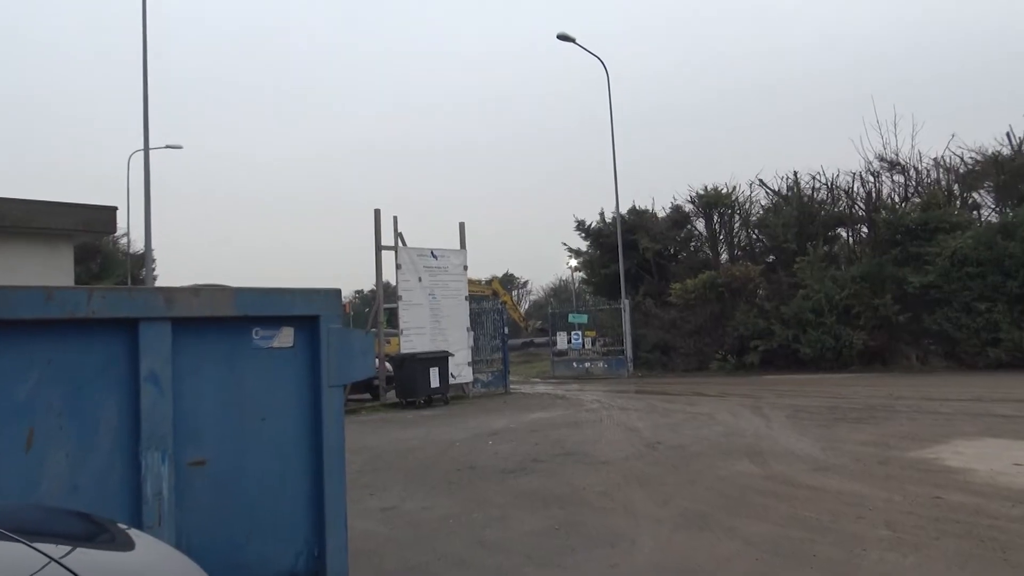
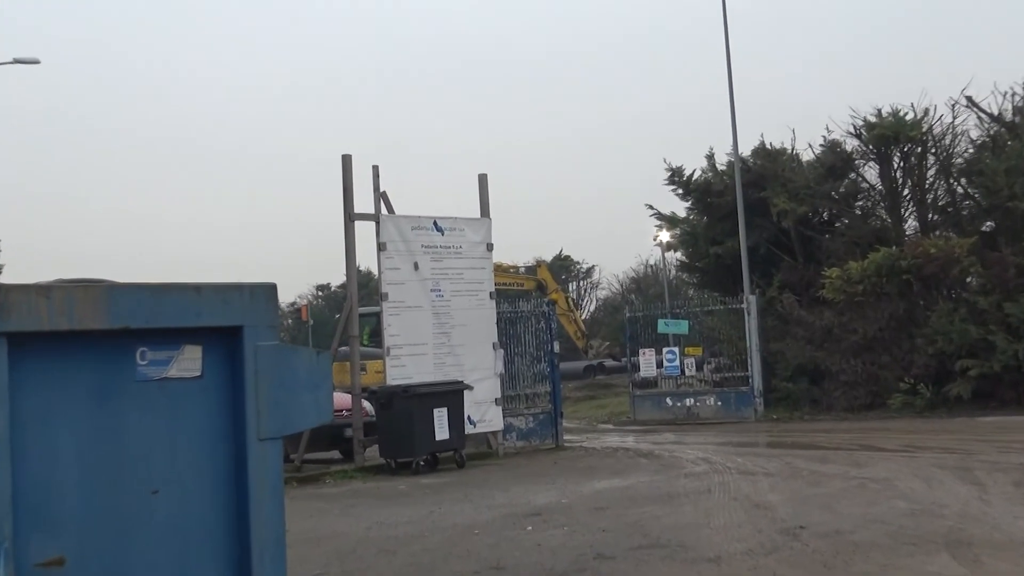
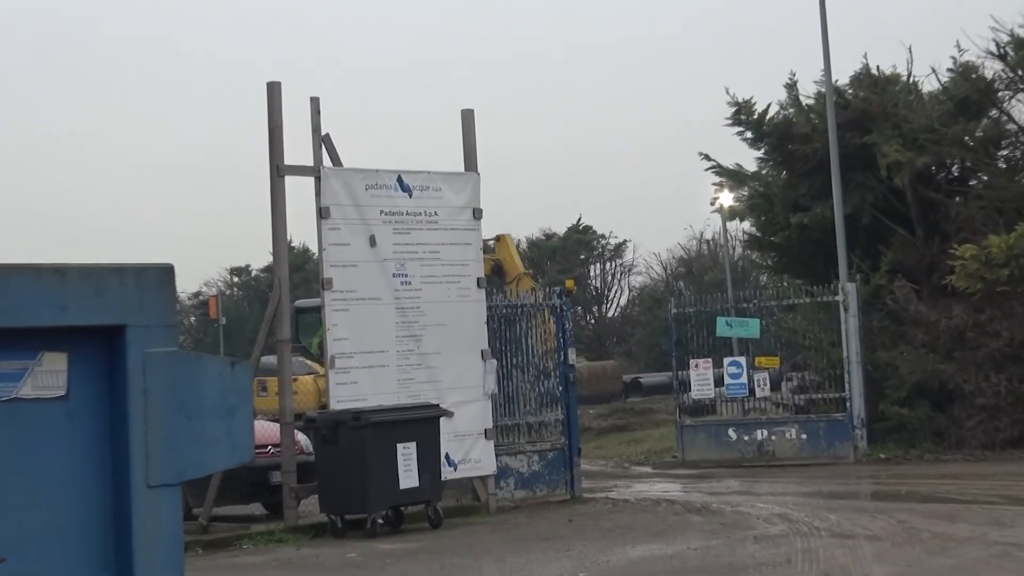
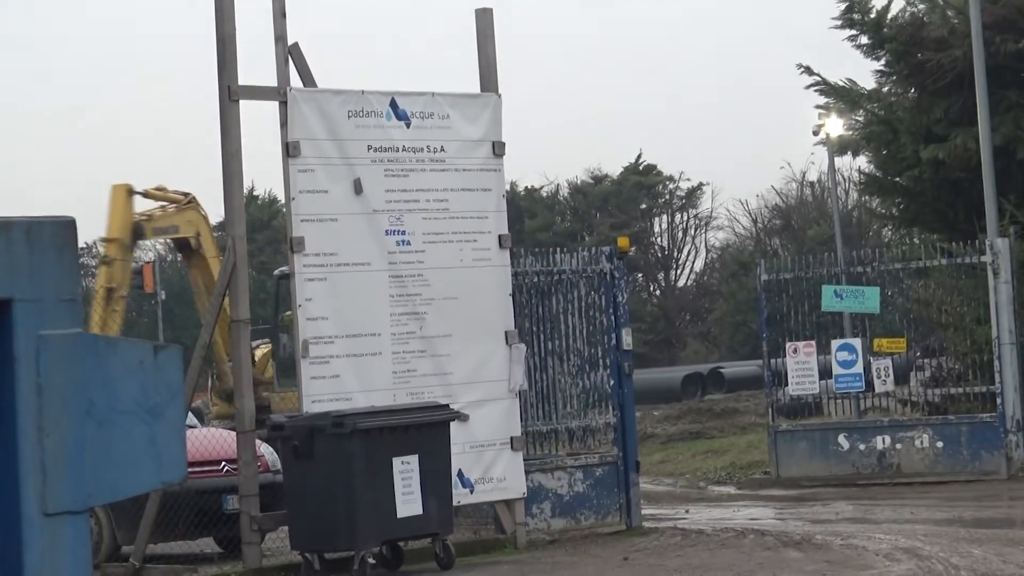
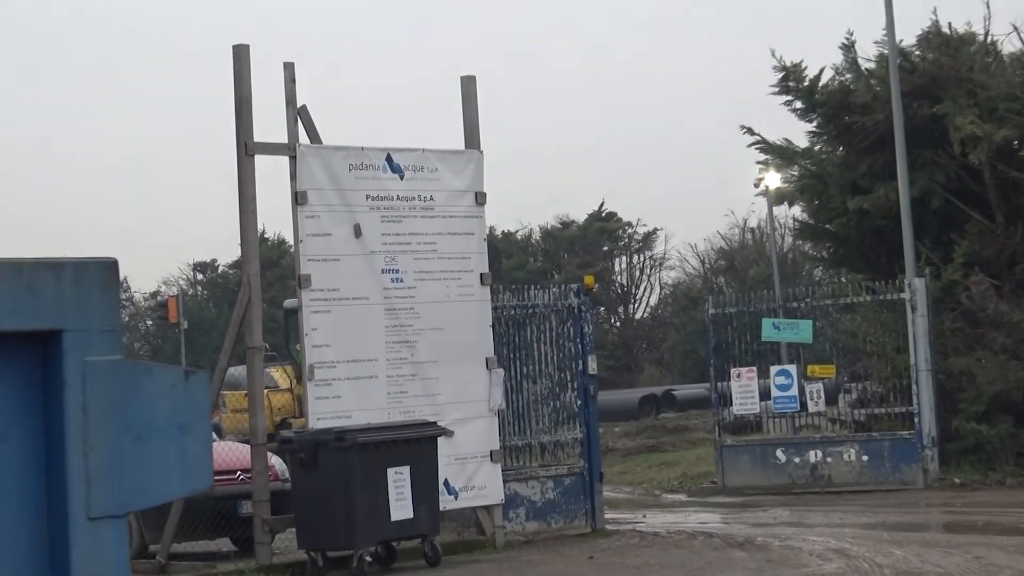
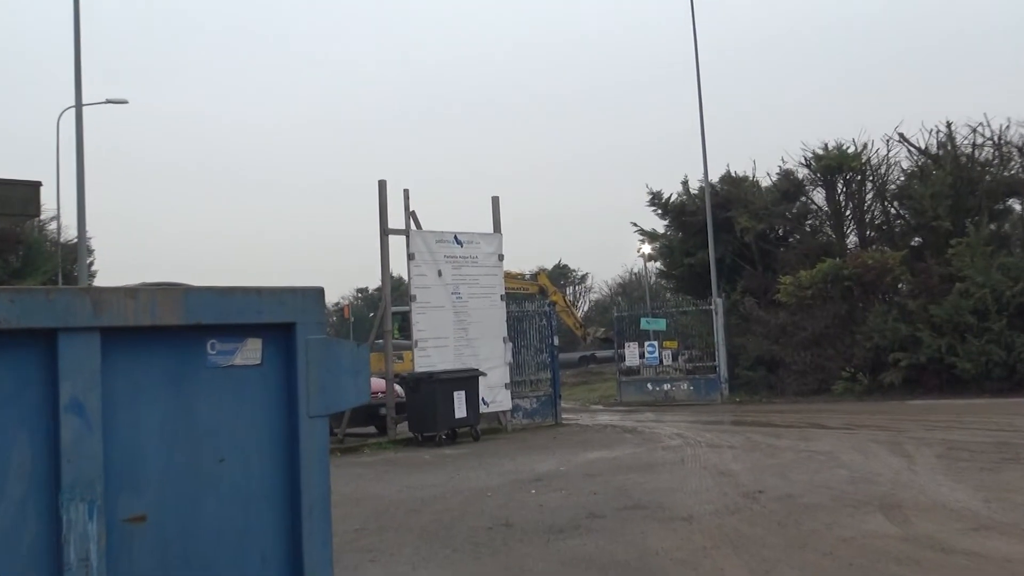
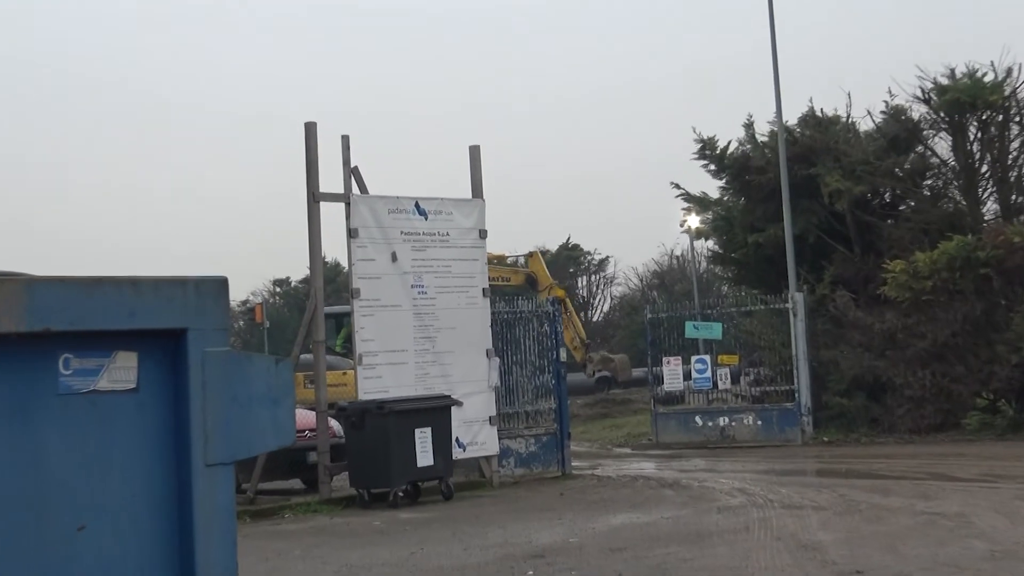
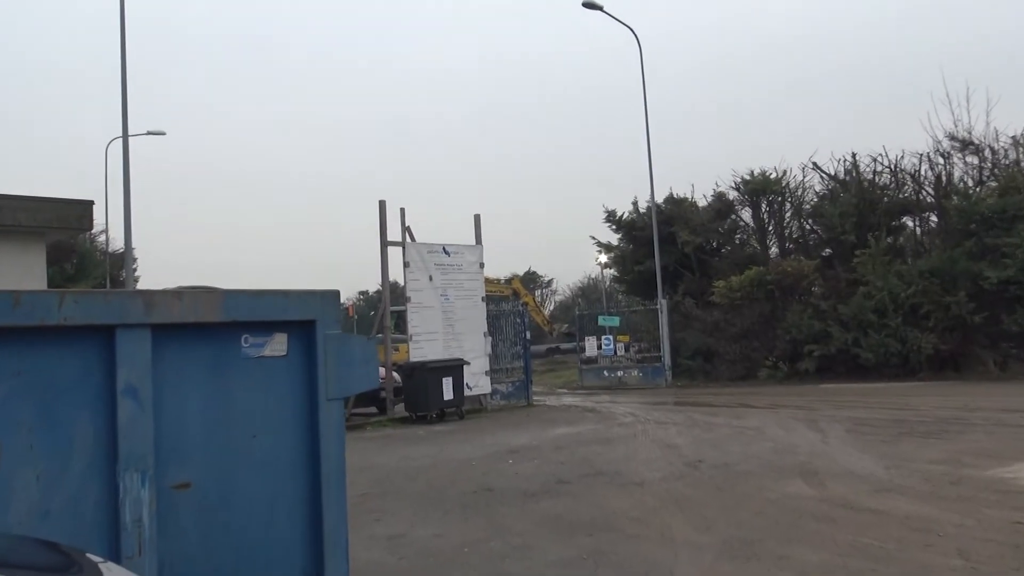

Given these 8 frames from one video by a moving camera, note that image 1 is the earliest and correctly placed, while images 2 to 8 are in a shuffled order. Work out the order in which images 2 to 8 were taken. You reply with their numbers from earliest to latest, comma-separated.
8, 6, 2, 7, 3, 5, 4
